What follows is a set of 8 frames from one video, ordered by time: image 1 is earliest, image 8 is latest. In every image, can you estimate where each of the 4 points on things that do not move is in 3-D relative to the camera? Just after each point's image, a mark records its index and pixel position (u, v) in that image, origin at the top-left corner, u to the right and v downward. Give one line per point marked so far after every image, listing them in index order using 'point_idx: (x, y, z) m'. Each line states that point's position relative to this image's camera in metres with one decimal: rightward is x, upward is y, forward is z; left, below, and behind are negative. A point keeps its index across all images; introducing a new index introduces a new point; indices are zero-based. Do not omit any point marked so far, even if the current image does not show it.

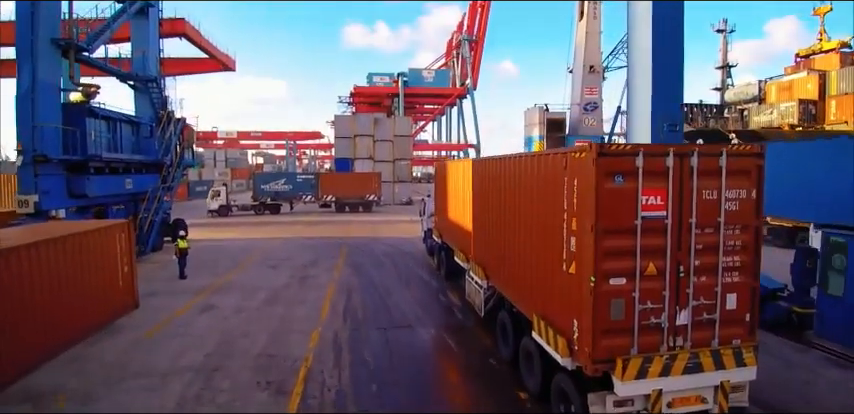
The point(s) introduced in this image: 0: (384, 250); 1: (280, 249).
0: (-1.6, -1.5, +18.8) m
1: (-5.2, -1.5, +19.0) m
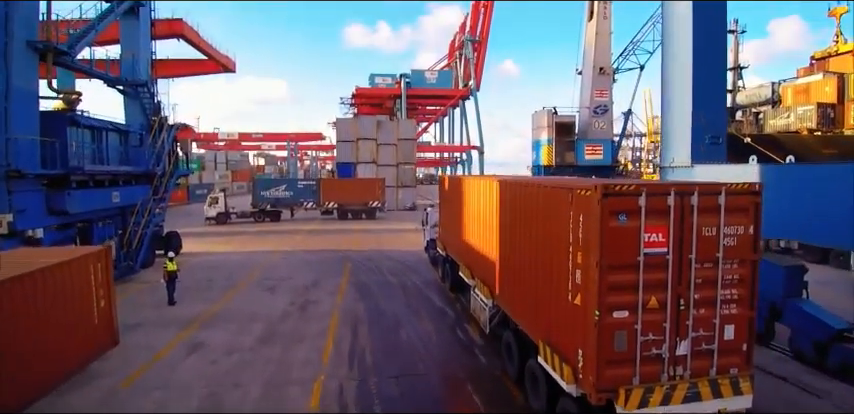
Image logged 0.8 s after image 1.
0: (-1.3, -1.9, +17.6) m
1: (-4.9, -1.9, +17.7) m
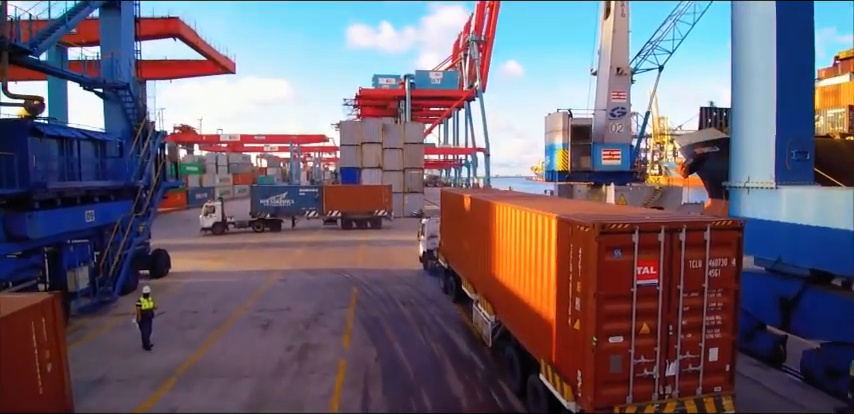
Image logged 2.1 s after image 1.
0: (-0.8, -2.5, +15.6) m
1: (-4.4, -2.5, +15.8) m
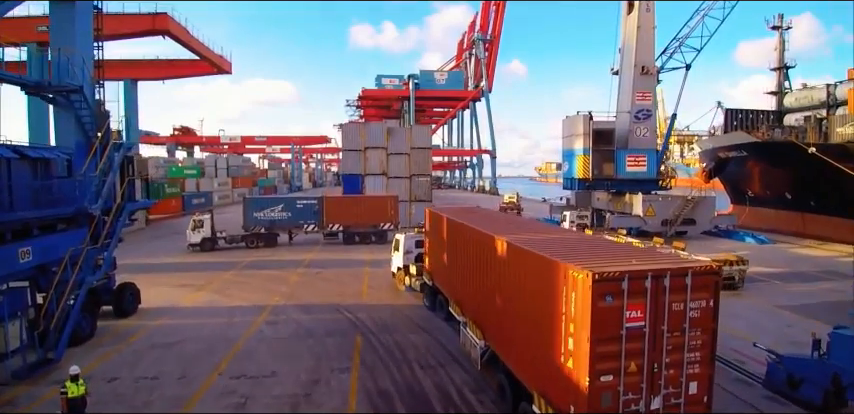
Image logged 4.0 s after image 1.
0: (-0.3, -3.2, +12.6) m
1: (-3.9, -3.2, +12.8) m
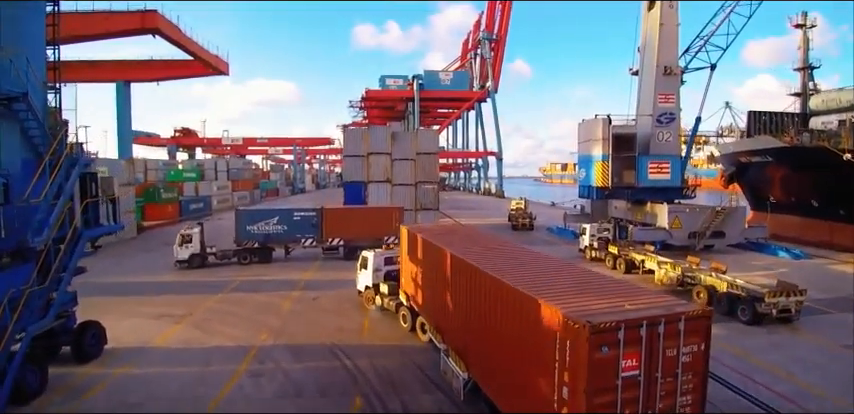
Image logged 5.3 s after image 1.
0: (0.0, -3.8, +10.3) m
1: (-3.6, -3.8, +10.5) m
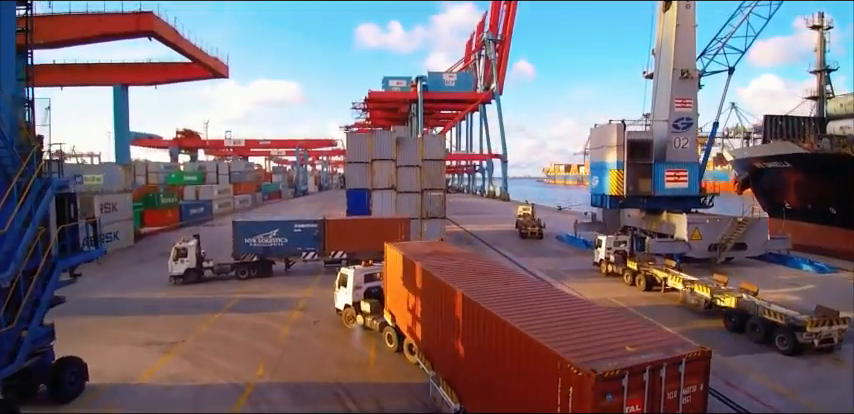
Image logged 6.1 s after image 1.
0: (+0.3, -4.4, +9.0) m
1: (-3.4, -4.4, +9.2) m
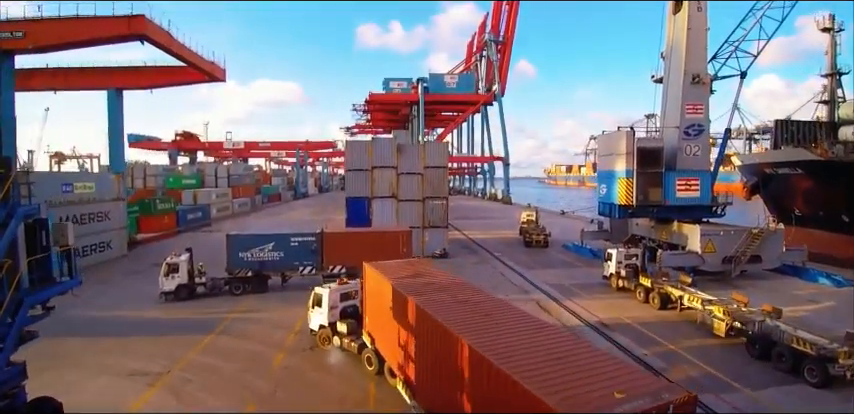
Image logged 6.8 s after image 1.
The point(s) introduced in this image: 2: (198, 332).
0: (+0.4, -5.0, +7.9) m
1: (-3.3, -4.9, +8.1) m
2: (-8.3, -4.5, +19.4) m
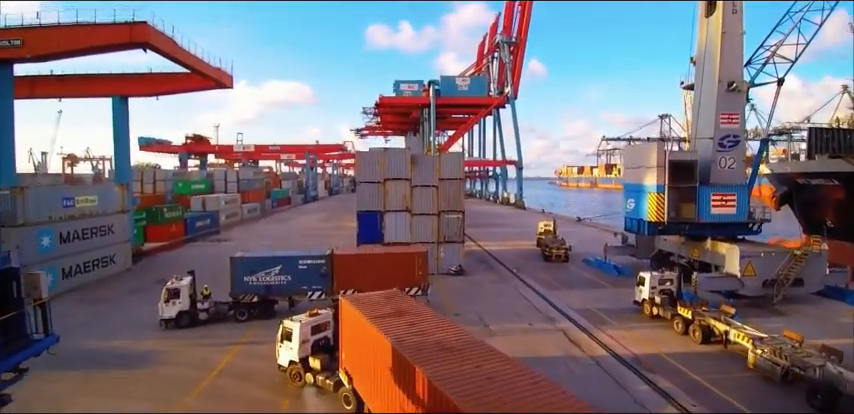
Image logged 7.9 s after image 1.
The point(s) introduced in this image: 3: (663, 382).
0: (+0.8, -5.8, +6.2) m
1: (-2.8, -5.8, +6.5) m
2: (-7.6, -5.4, +17.8) m
3: (+7.6, -5.6, +17.1) m
